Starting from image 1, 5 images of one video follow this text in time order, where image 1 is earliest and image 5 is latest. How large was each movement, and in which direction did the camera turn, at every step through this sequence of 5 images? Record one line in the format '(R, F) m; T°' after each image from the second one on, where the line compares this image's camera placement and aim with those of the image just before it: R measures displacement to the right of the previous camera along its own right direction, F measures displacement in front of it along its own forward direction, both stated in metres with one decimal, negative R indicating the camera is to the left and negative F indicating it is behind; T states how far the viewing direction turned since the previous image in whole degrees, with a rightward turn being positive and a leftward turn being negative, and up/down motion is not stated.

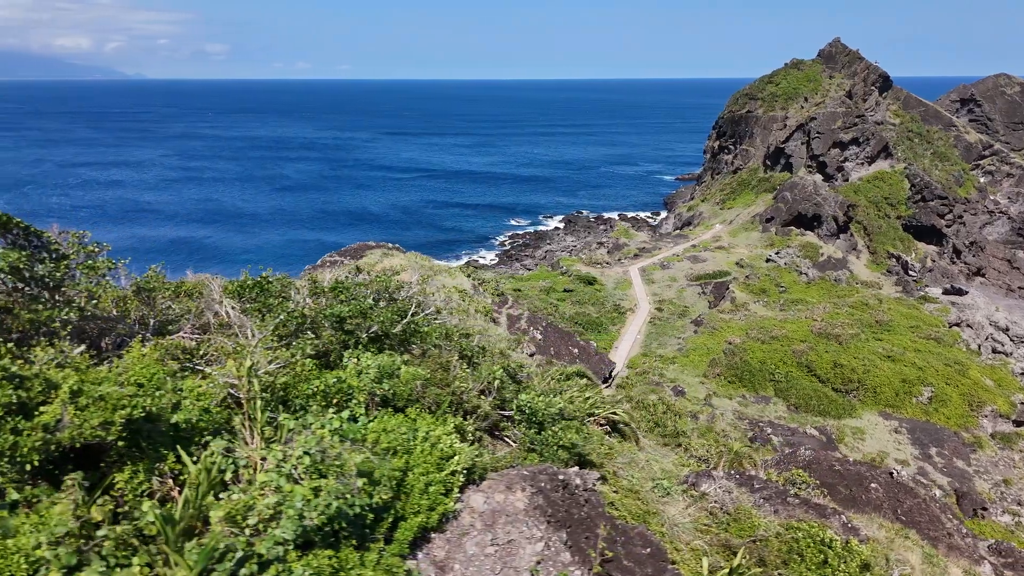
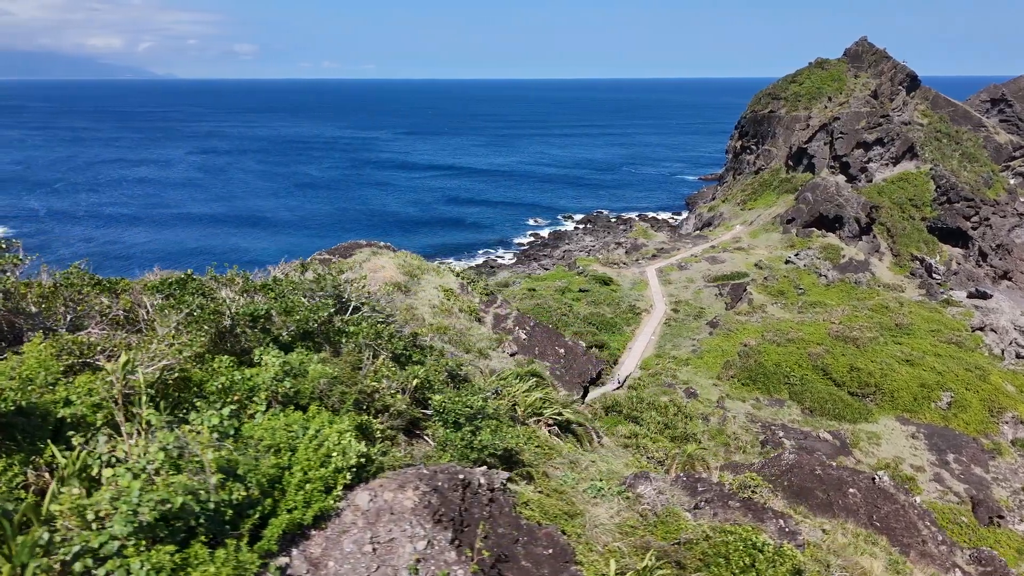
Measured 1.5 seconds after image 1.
(+0.8, 0.0) m; -1°
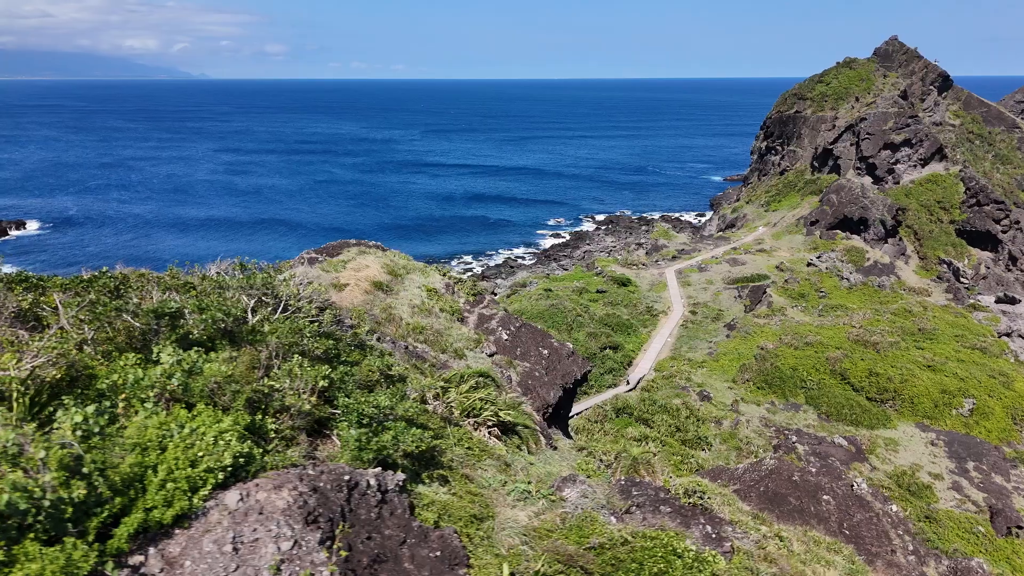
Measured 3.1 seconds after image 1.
(+0.9, 0.0) m; -1°
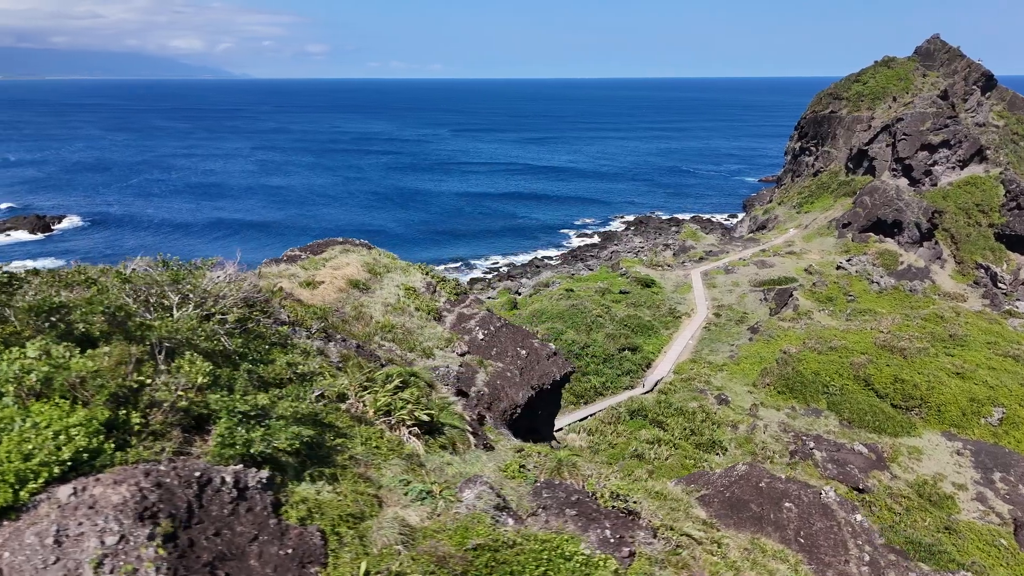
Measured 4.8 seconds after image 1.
(+1.1, 0.0) m; -2°
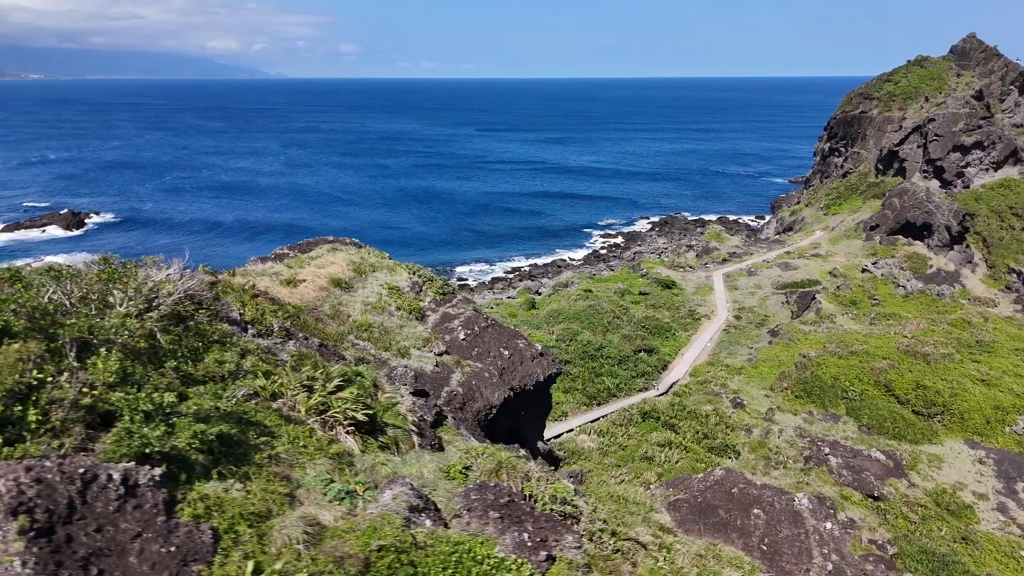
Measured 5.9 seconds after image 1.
(+0.9, 0.0) m; -2°
